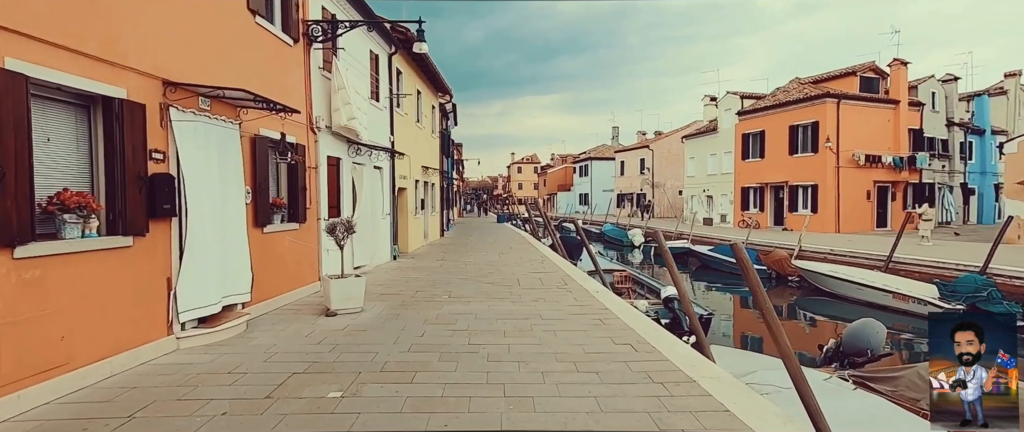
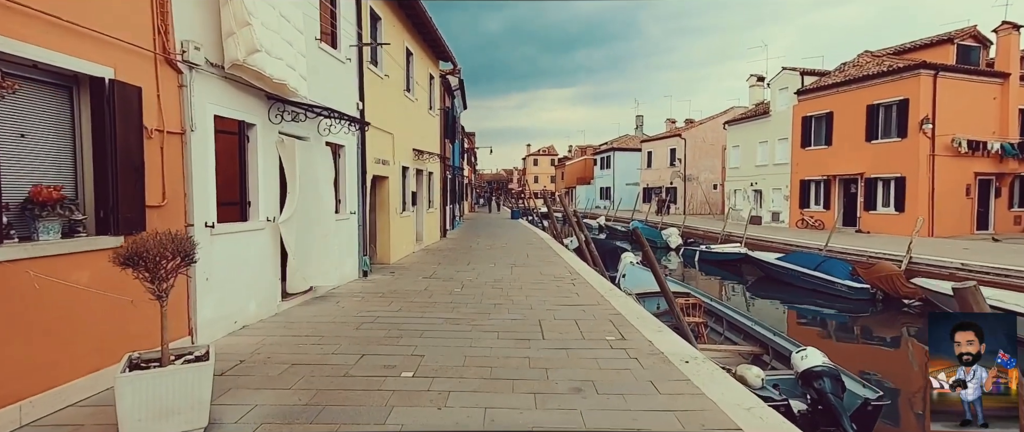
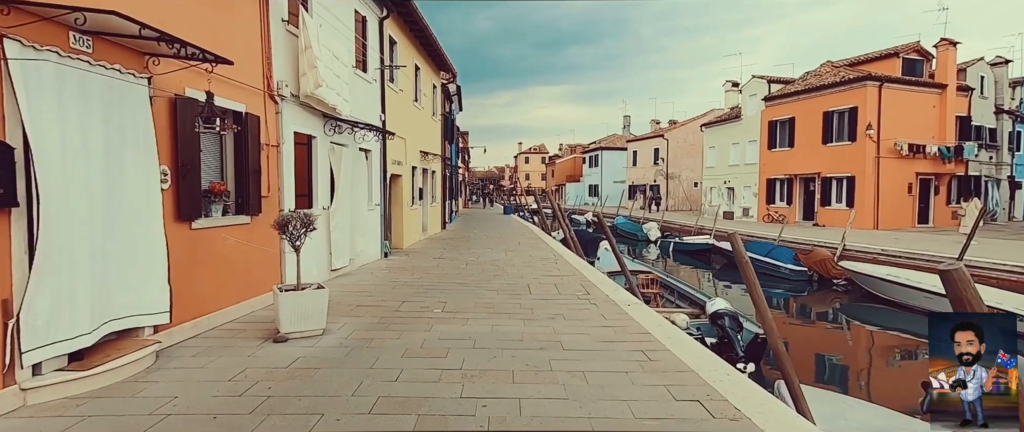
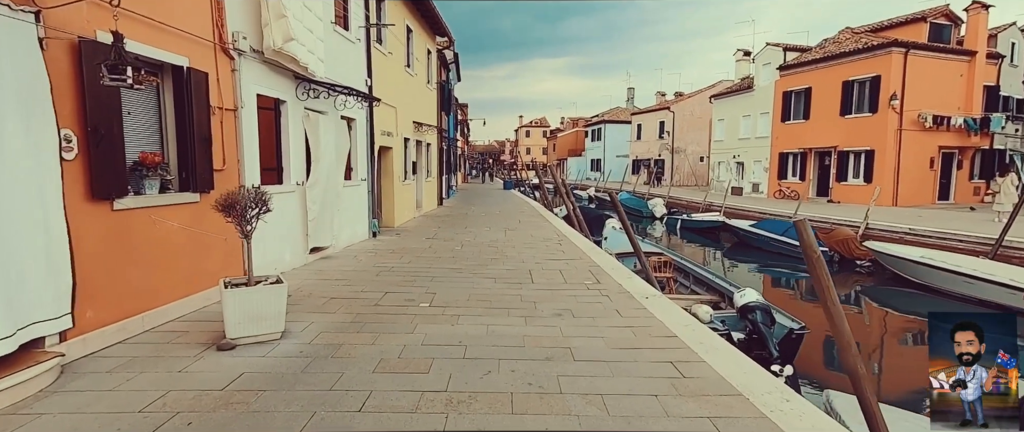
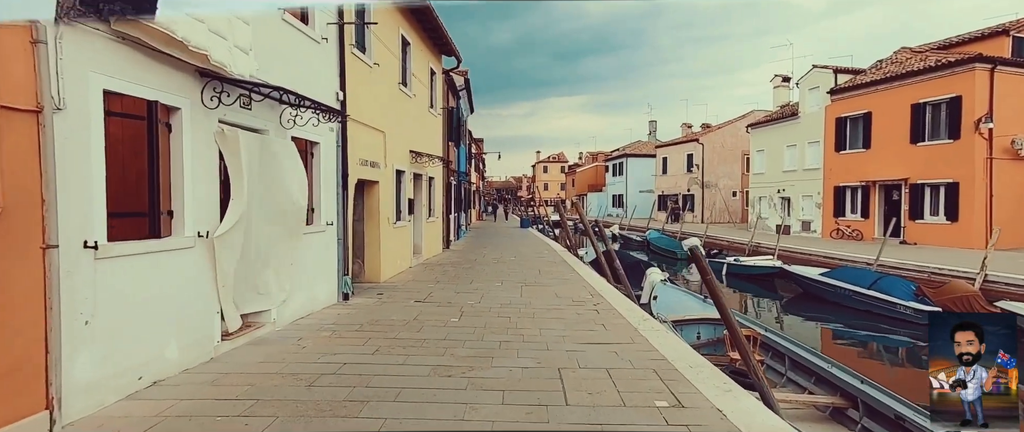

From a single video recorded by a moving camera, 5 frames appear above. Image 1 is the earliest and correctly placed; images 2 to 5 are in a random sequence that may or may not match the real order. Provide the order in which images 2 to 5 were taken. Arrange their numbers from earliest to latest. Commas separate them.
3, 4, 2, 5
